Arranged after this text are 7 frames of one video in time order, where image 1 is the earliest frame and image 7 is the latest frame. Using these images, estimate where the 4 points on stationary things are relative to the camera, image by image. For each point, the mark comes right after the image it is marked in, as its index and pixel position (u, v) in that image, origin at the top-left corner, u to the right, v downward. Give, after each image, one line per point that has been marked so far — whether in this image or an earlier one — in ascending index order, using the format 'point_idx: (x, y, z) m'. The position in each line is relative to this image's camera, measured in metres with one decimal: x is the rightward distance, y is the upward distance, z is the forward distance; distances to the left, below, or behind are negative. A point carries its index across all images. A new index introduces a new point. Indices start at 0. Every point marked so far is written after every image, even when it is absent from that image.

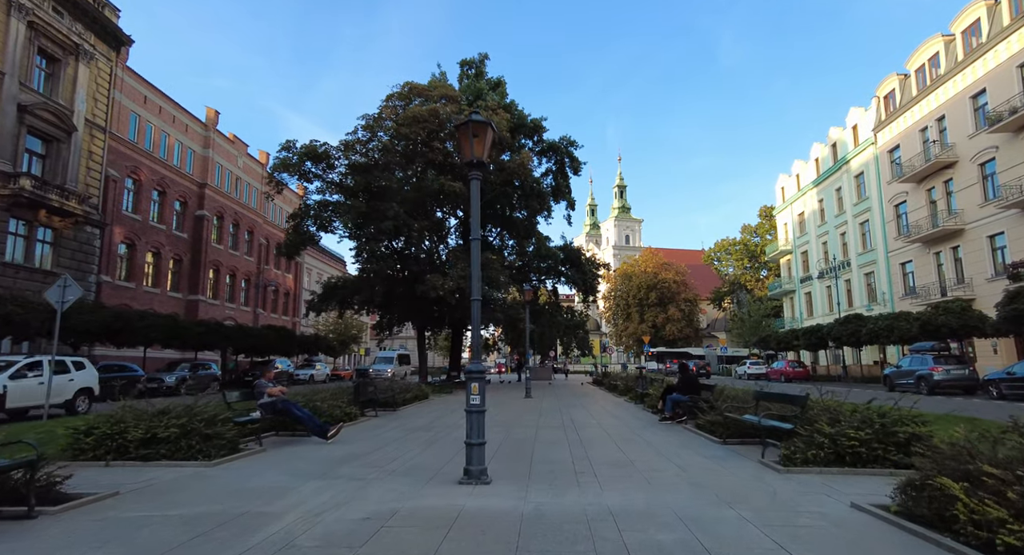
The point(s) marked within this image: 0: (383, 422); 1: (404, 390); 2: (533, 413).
0: (-3.1, -3.5, +13.5) m
1: (-3.7, -3.6, +17.8) m
2: (+0.5, -3.7, +15.4) m
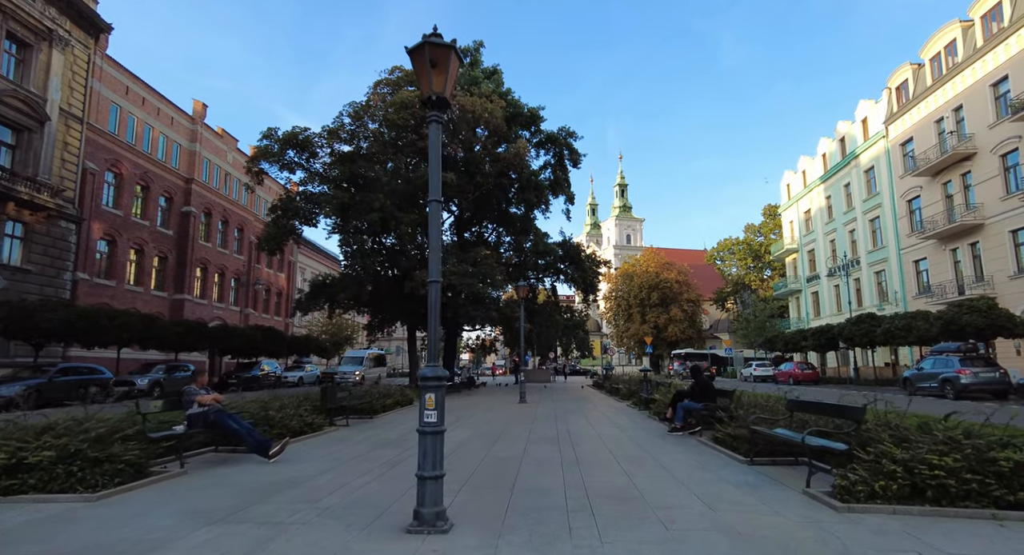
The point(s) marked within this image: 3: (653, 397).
0: (-3.3, -3.3, +11.8) m
1: (-3.9, -3.5, +16.2) m
2: (+0.3, -3.5, +13.8) m
3: (+4.0, -3.3, +15.8) m
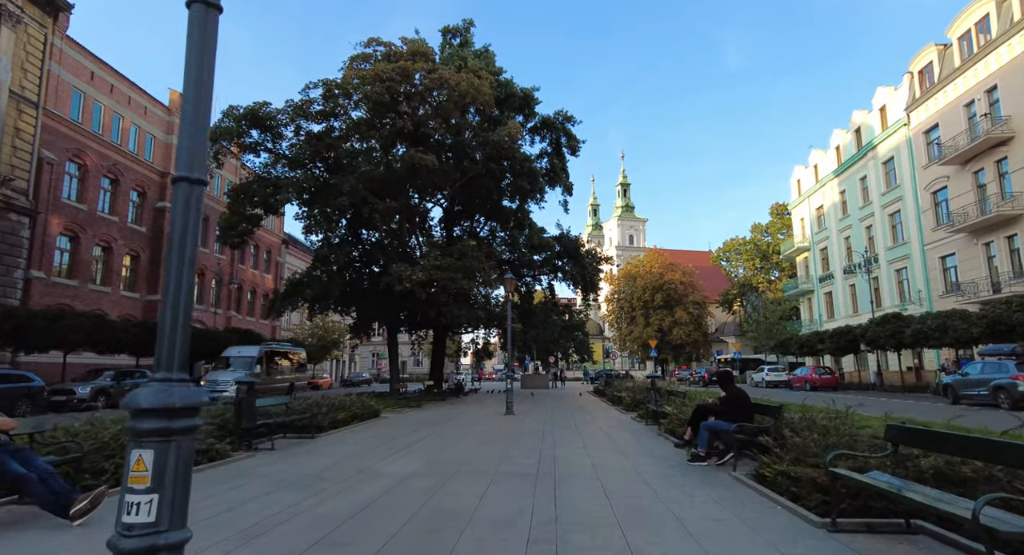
0: (-3.8, -2.9, +9.0) m
1: (-4.4, -3.2, +13.3) m
2: (-0.2, -3.2, +10.9) m
3: (+3.5, -3.0, +12.9) m
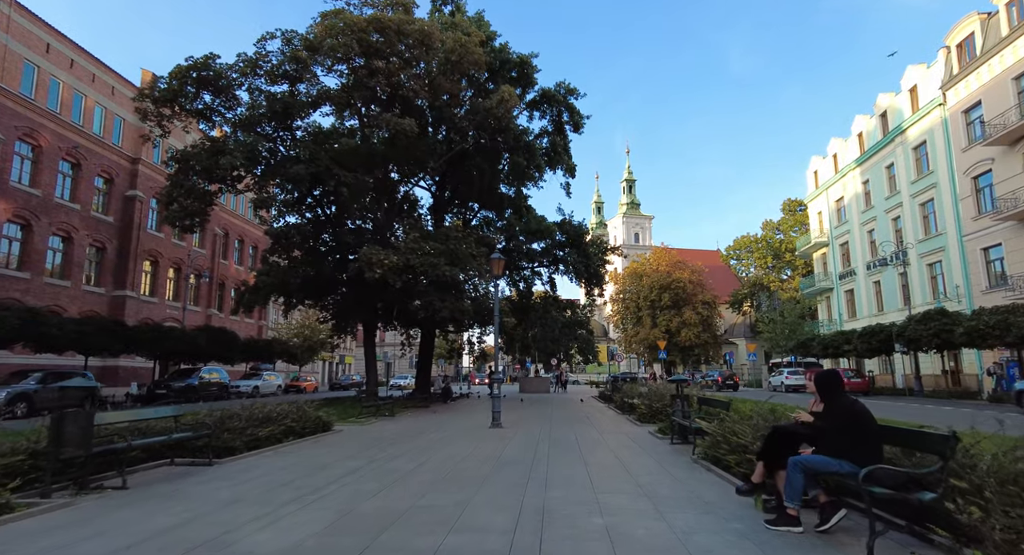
0: (-4.2, -2.4, +5.6) m
1: (-4.7, -2.6, +9.9) m
2: (-0.6, -2.6, +7.5) m
3: (+3.2, -2.5, +9.5) m
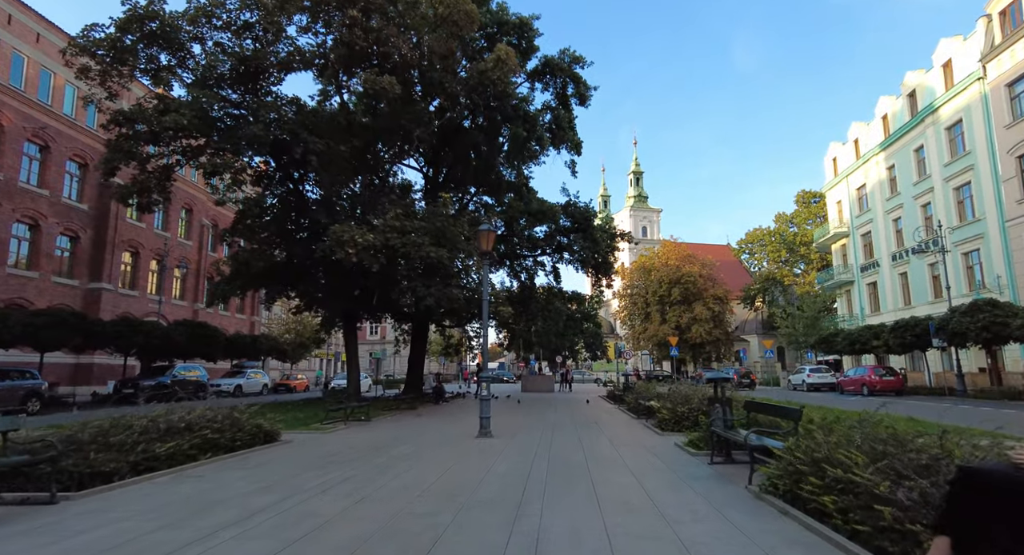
0: (-4.4, -1.9, +2.9) m
1: (-4.9, -2.1, +7.3) m
2: (-0.8, -2.1, +4.8) m
3: (+3.0, -2.0, +6.8) m
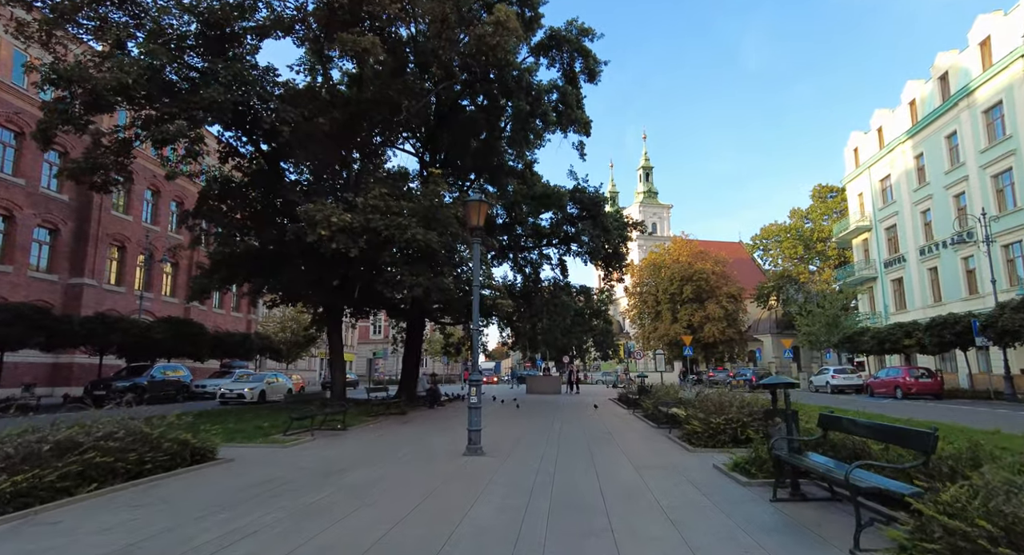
0: (-4.6, -1.5, +0.7) m
1: (-5.1, -1.8, +5.1) m
2: (-0.9, -1.8, +2.6) m
3: (+2.8, -1.6, +4.5) m
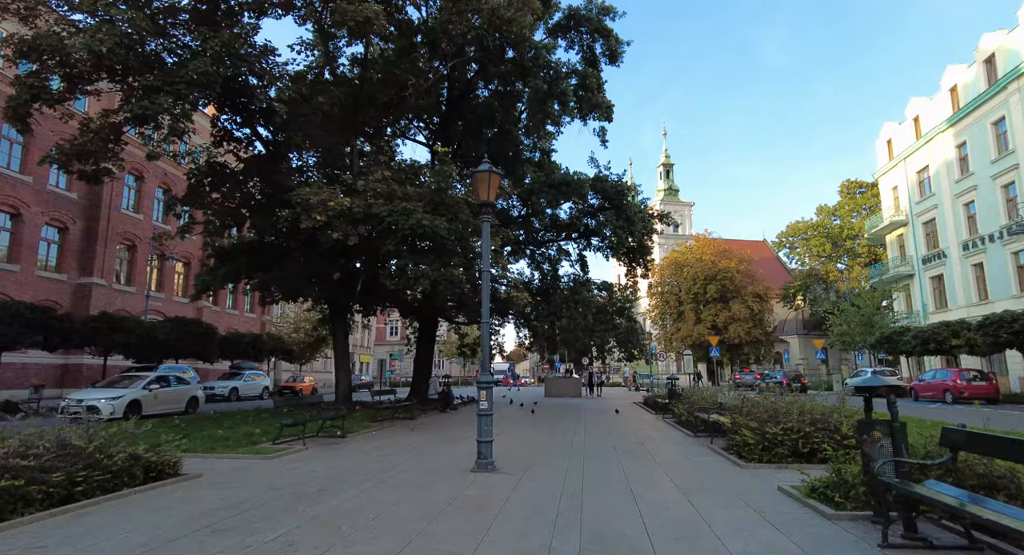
0: (-4.7, -1.3, -0.6) m
1: (-4.9, -1.5, +3.7) m
2: (-0.9, -1.5, +1.1) m
3: (+2.9, -1.3, +2.9) m
